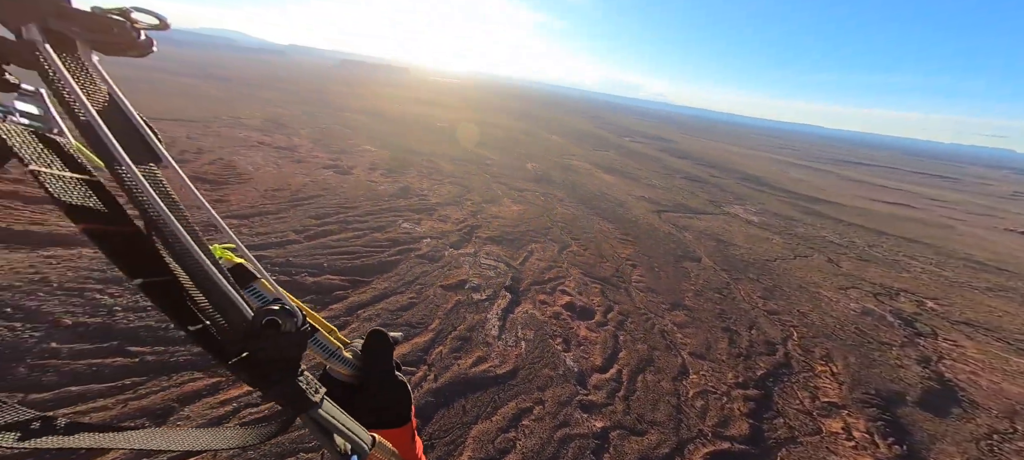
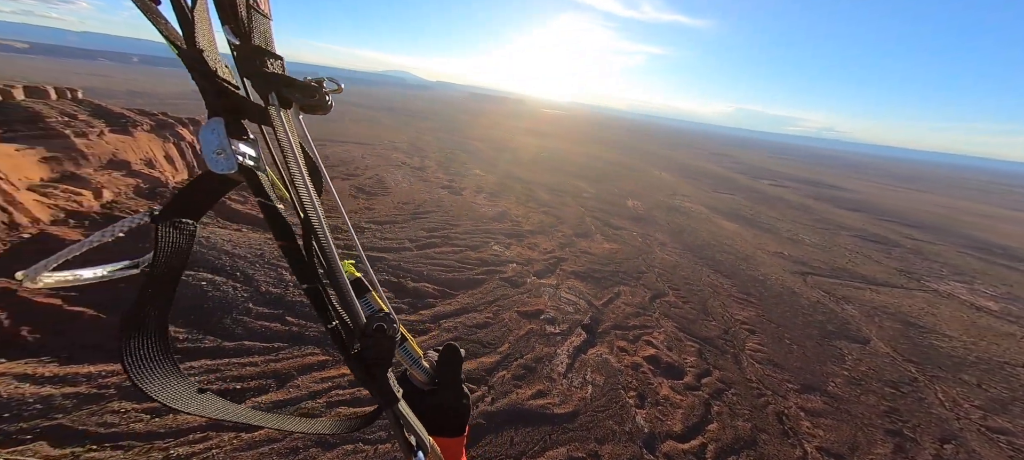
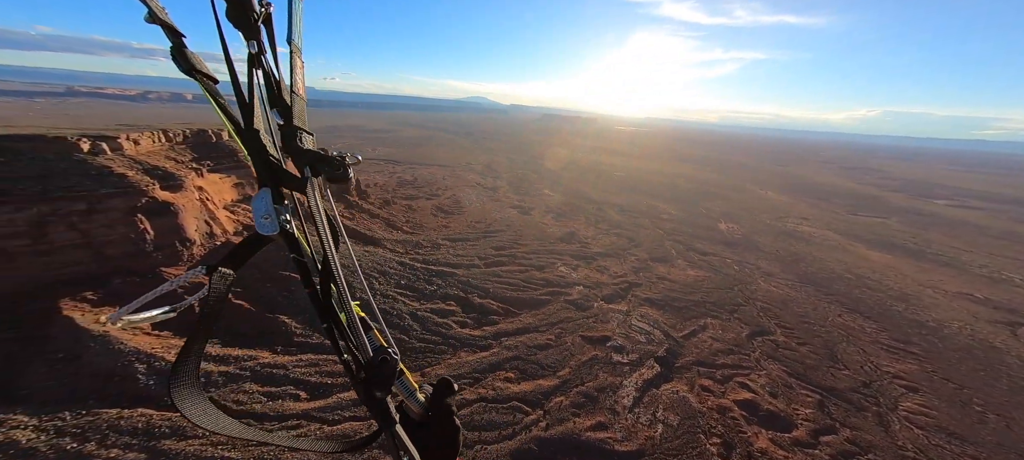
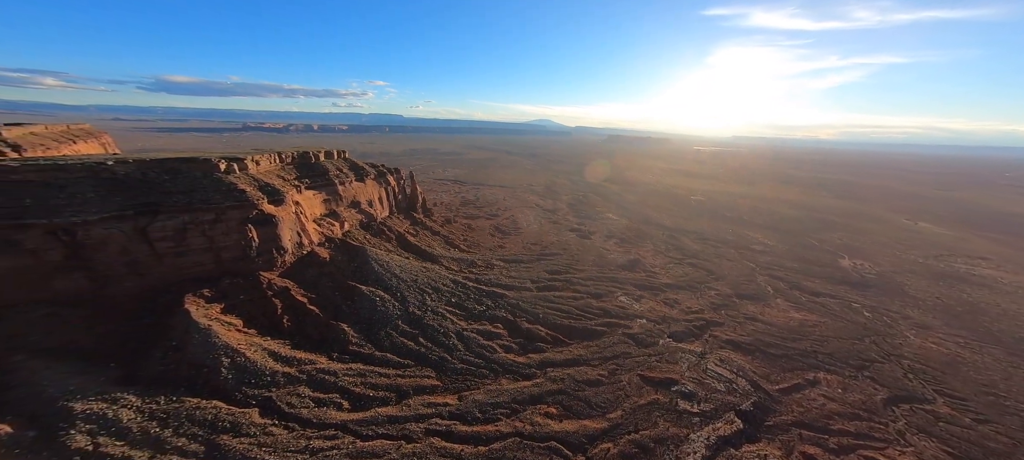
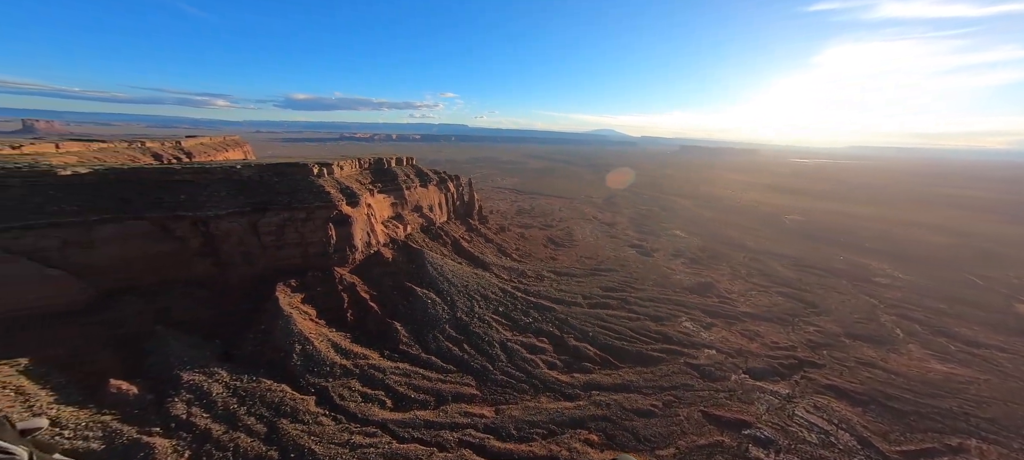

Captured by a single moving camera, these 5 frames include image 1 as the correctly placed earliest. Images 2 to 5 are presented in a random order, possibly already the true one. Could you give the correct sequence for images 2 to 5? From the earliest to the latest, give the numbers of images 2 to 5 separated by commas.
2, 3, 4, 5
